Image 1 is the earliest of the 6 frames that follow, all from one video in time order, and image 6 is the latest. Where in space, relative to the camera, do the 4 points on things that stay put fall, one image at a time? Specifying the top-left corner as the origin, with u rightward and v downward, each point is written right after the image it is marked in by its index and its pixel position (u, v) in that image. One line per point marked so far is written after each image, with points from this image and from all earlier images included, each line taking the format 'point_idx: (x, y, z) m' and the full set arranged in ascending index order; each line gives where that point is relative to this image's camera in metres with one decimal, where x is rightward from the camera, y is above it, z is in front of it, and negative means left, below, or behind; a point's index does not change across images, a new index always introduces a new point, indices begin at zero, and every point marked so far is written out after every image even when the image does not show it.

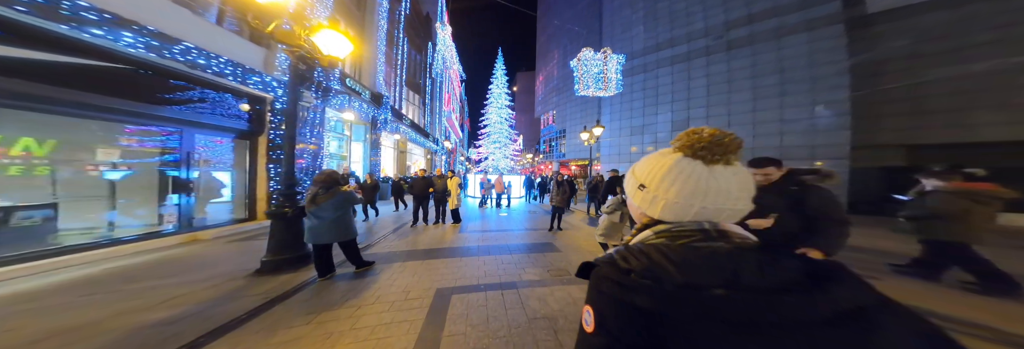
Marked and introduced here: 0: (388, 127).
0: (-8.4, +3.3, +14.1) m
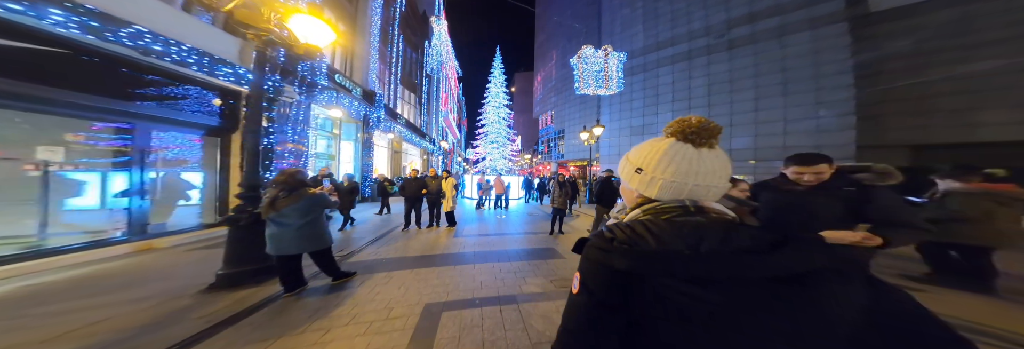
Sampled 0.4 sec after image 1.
0: (-8.6, +3.2, +13.5) m
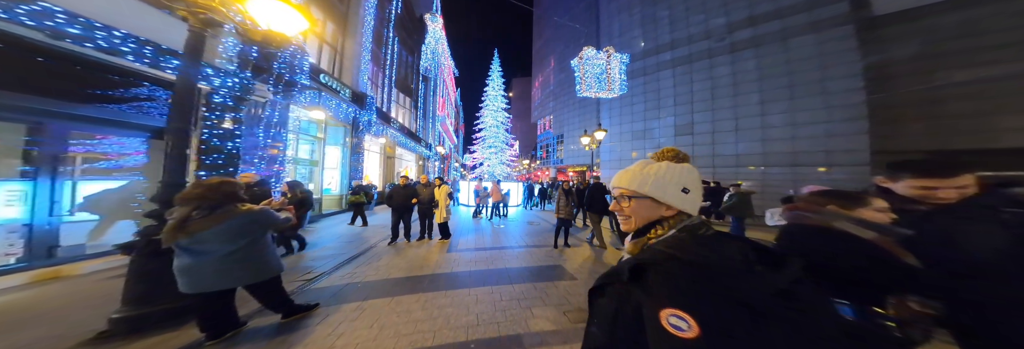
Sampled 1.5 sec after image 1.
0: (-8.6, +2.8, +12.8) m
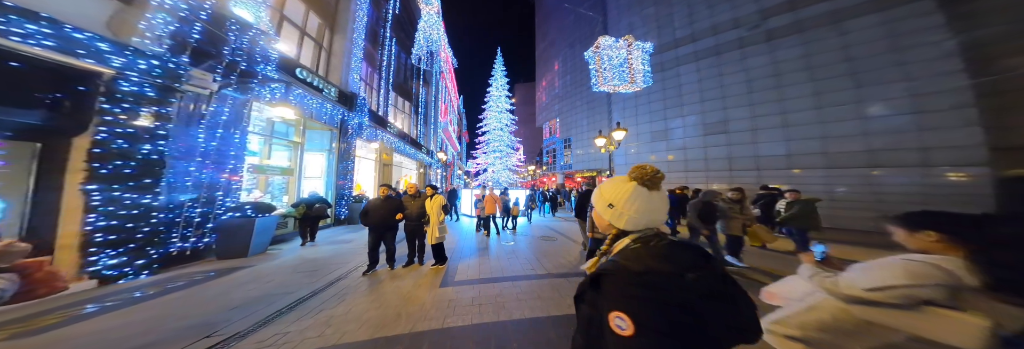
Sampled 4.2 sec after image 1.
0: (-8.2, +2.3, +11.6) m
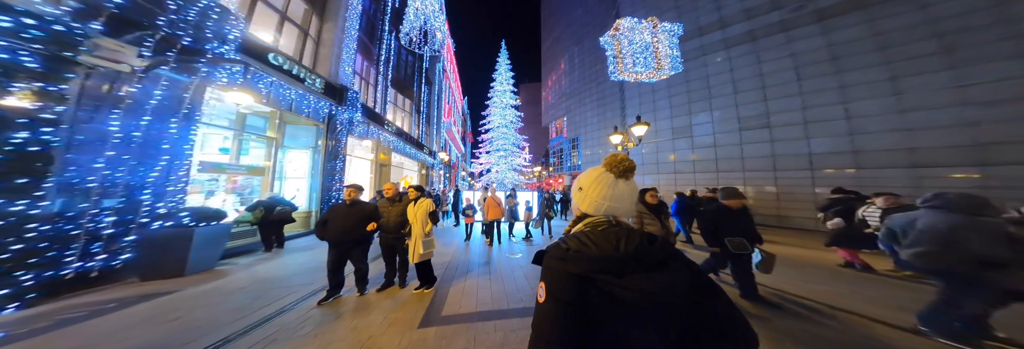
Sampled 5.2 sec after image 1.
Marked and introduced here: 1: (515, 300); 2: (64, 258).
0: (-7.9, +2.3, +10.6) m
1: (+0.3, -2.5, +4.3) m
2: (-7.0, -1.3, +3.2) m
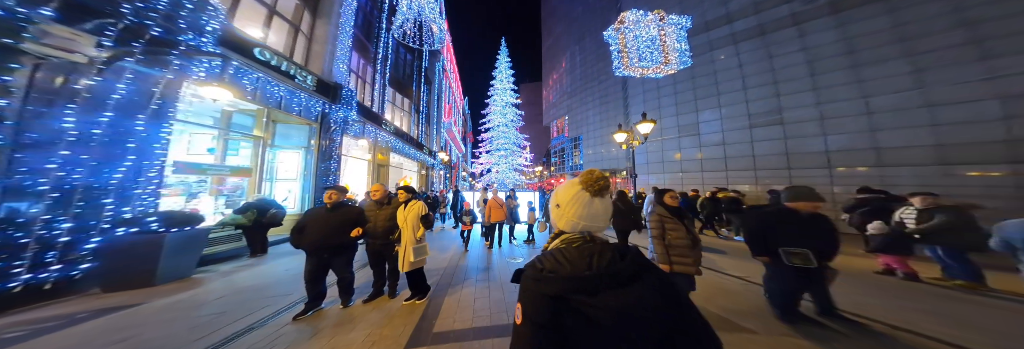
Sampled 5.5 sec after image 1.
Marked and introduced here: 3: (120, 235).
0: (-7.9, +2.2, +10.3) m
1: (+0.3, -2.5, +3.9) m
2: (-7.0, -1.3, +2.8) m
3: (-6.9, -1.1, +3.6) m
